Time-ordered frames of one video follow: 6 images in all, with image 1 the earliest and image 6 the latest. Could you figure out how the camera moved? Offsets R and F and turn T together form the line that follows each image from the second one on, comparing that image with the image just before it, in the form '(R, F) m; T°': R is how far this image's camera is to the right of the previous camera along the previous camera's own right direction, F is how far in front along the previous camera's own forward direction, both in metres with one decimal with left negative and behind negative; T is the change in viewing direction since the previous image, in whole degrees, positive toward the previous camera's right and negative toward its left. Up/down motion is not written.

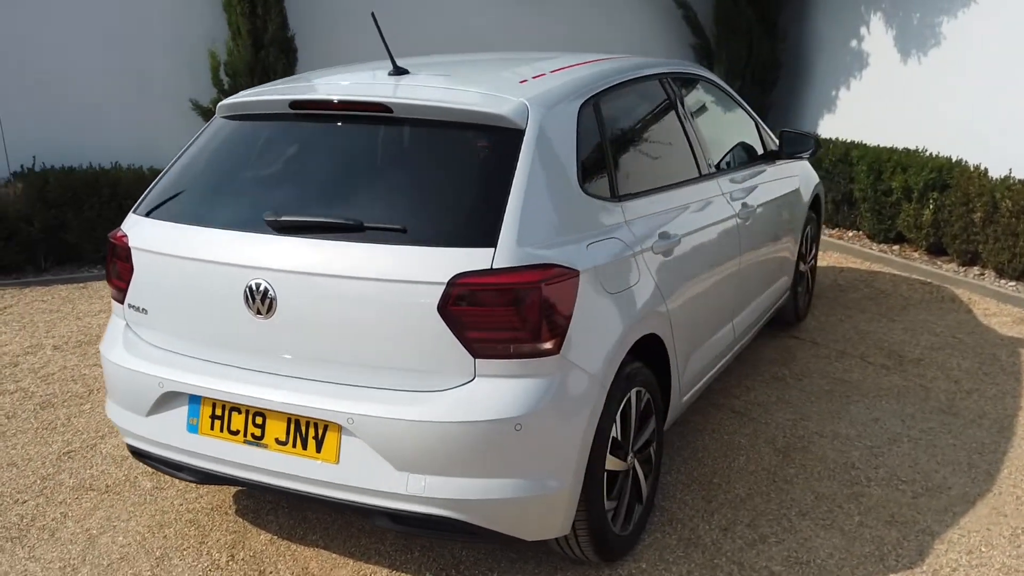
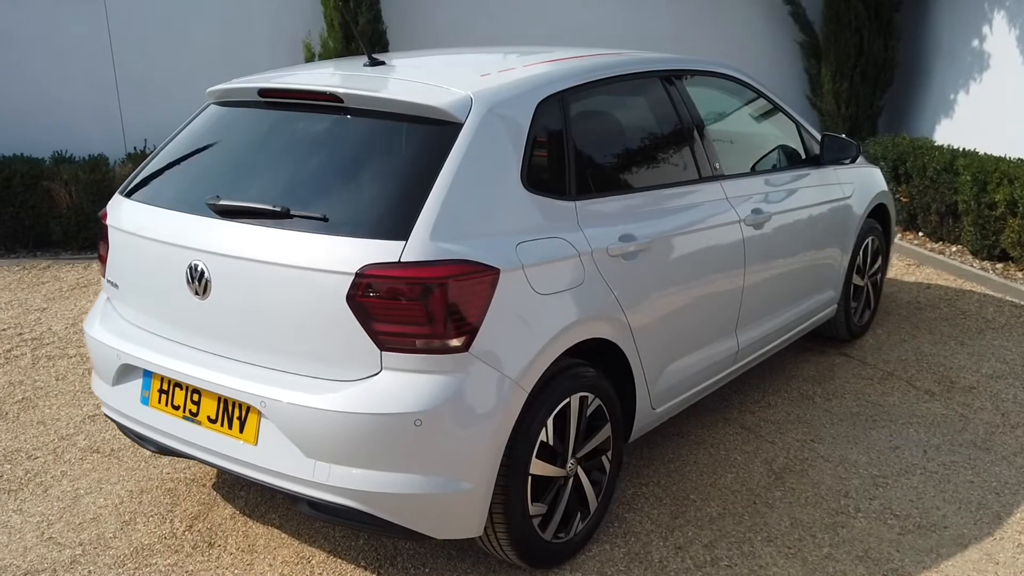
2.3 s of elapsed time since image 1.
(+0.6, +0.1) m; -9°
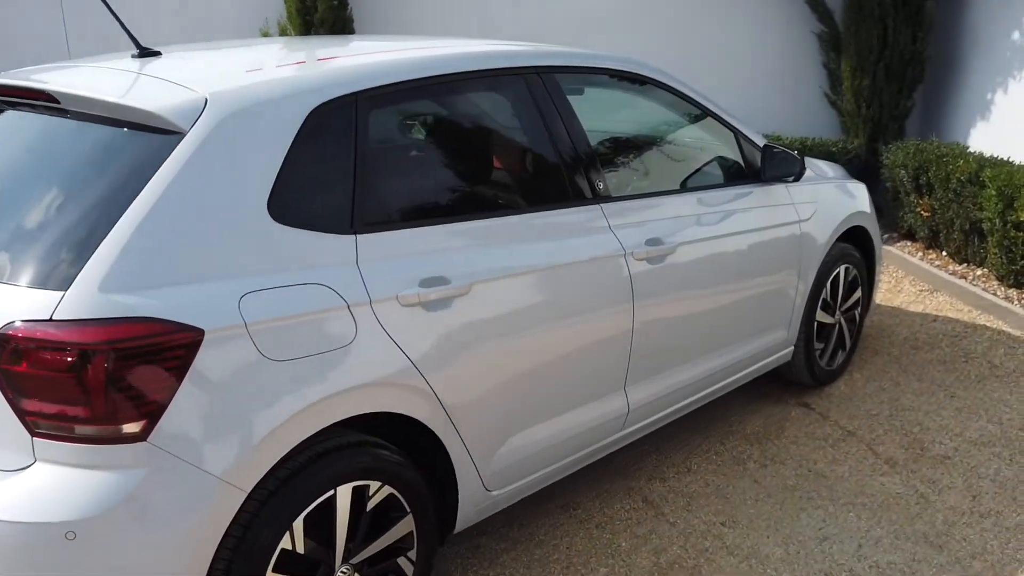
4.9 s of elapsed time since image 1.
(+0.7, +0.7) m; -4°
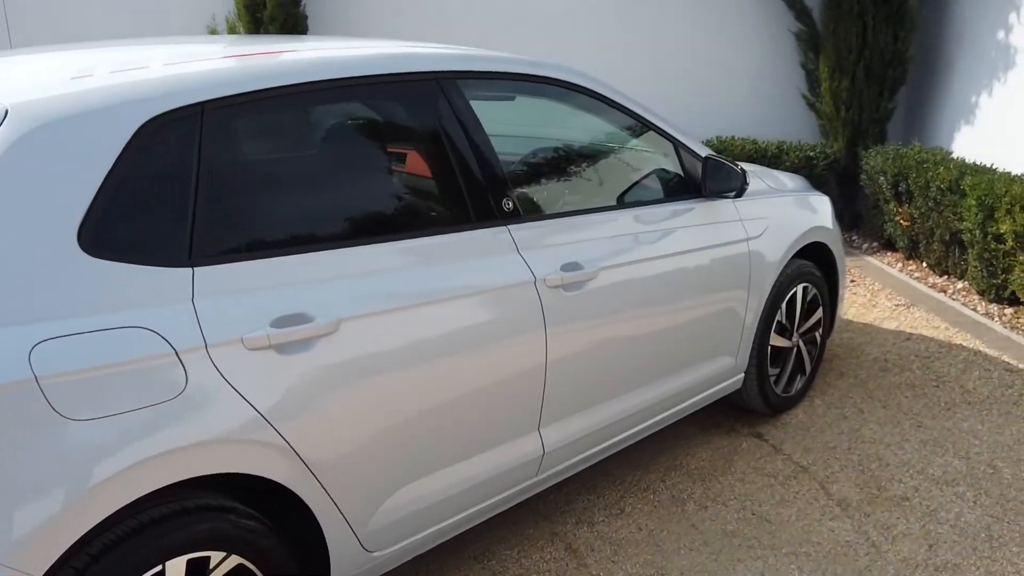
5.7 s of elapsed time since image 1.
(+0.3, +0.3) m; 0°
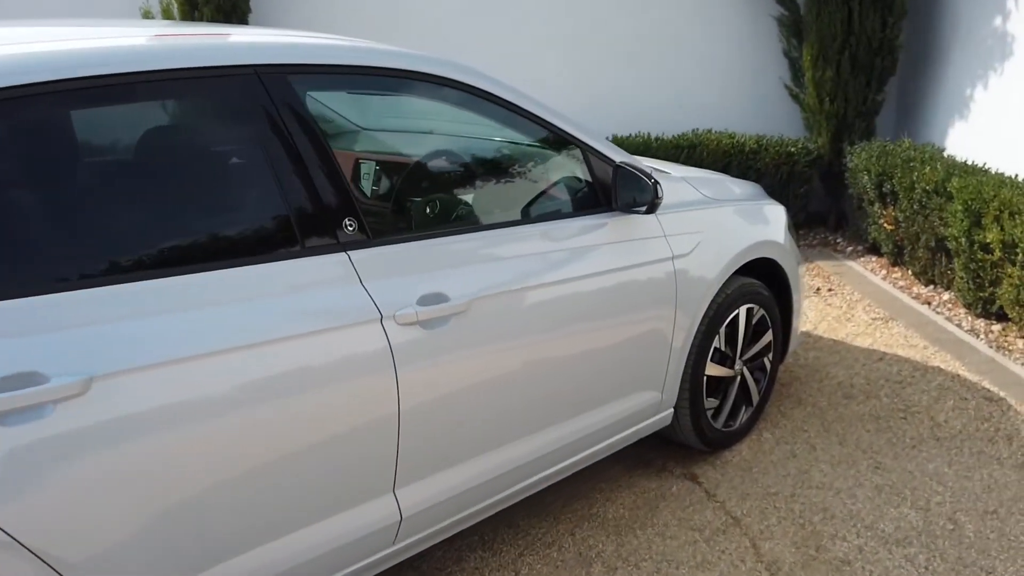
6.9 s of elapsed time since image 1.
(+0.4, +0.4) m; -1°
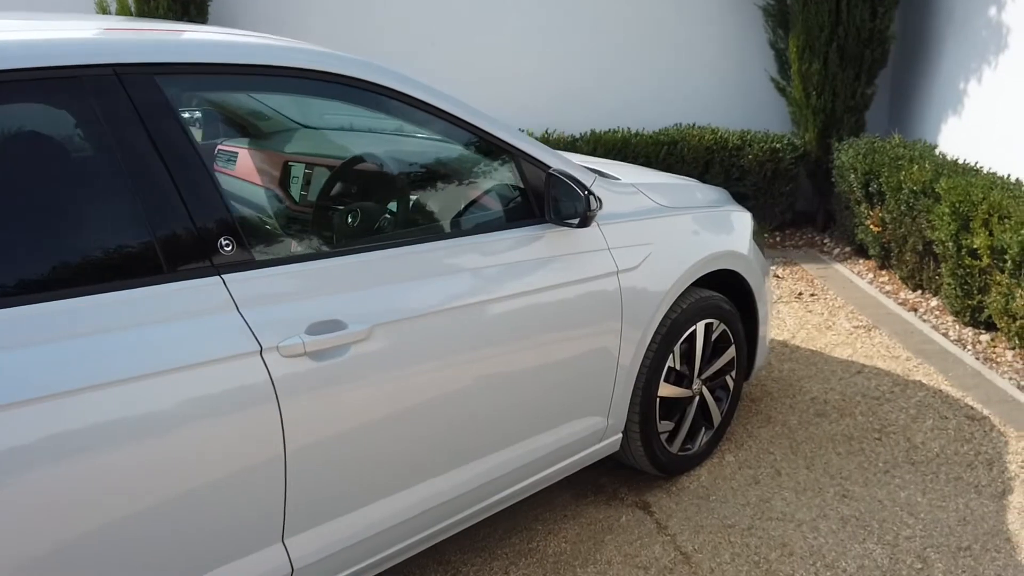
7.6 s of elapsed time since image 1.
(+0.2, +0.2) m; -1°
